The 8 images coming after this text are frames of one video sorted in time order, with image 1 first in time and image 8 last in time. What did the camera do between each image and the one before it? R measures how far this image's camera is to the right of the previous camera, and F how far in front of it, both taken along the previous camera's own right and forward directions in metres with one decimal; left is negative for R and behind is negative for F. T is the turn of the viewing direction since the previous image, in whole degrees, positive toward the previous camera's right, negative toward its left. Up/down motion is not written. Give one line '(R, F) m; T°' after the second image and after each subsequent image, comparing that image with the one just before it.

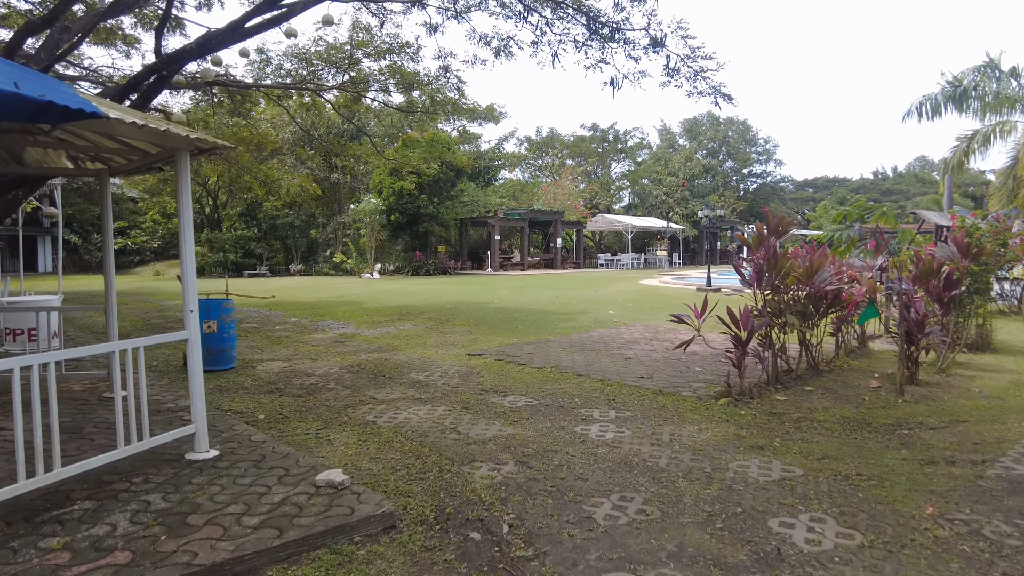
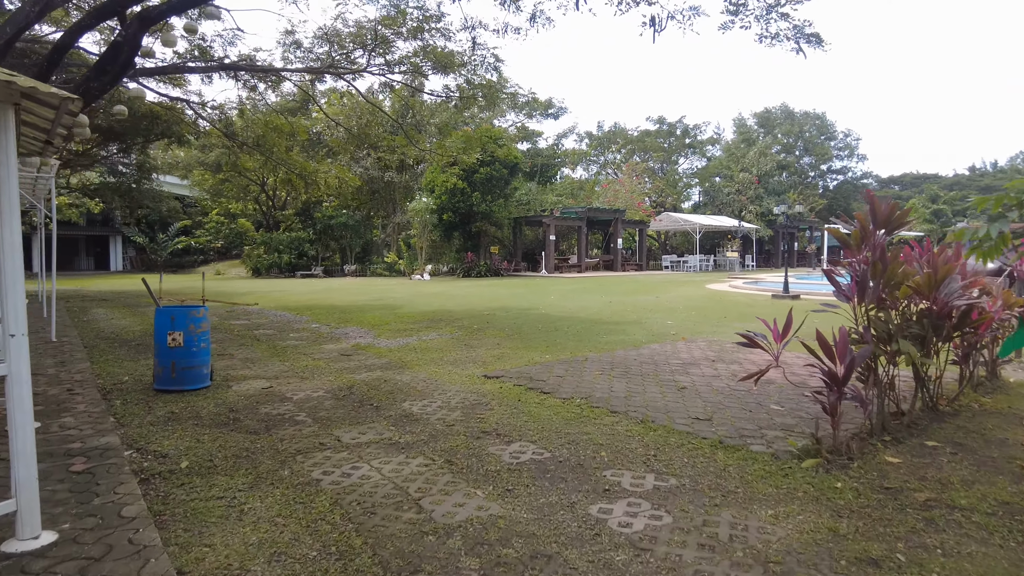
(+0.3, +1.2) m; -6°
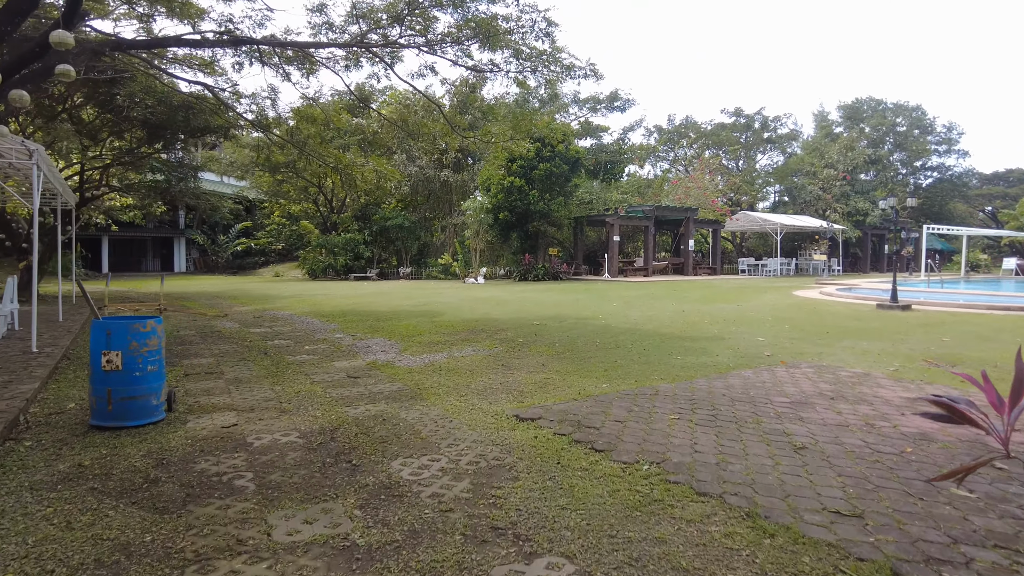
(+0.1, +1.4) m; -6°
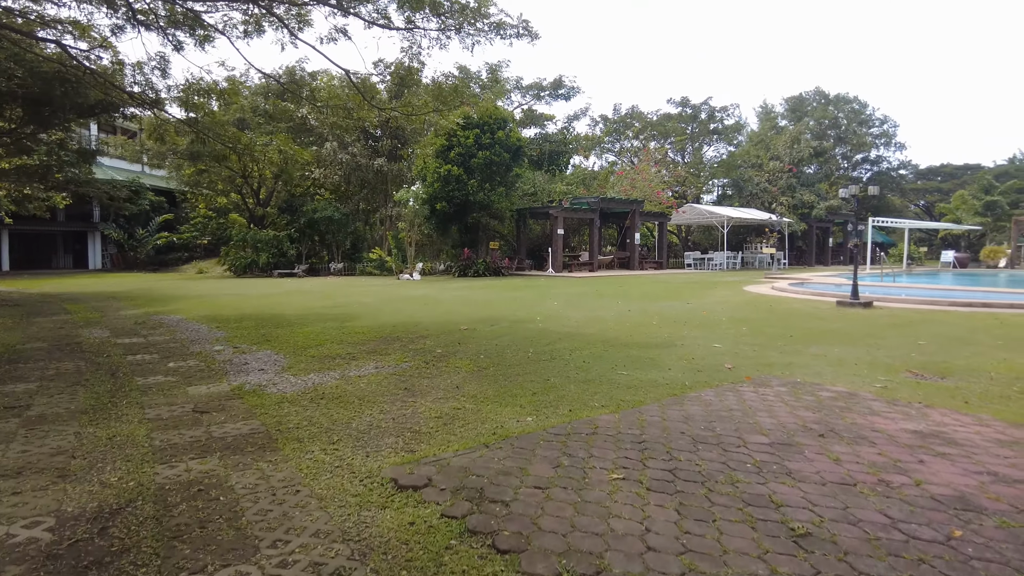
(+0.3, +1.2) m; +4°
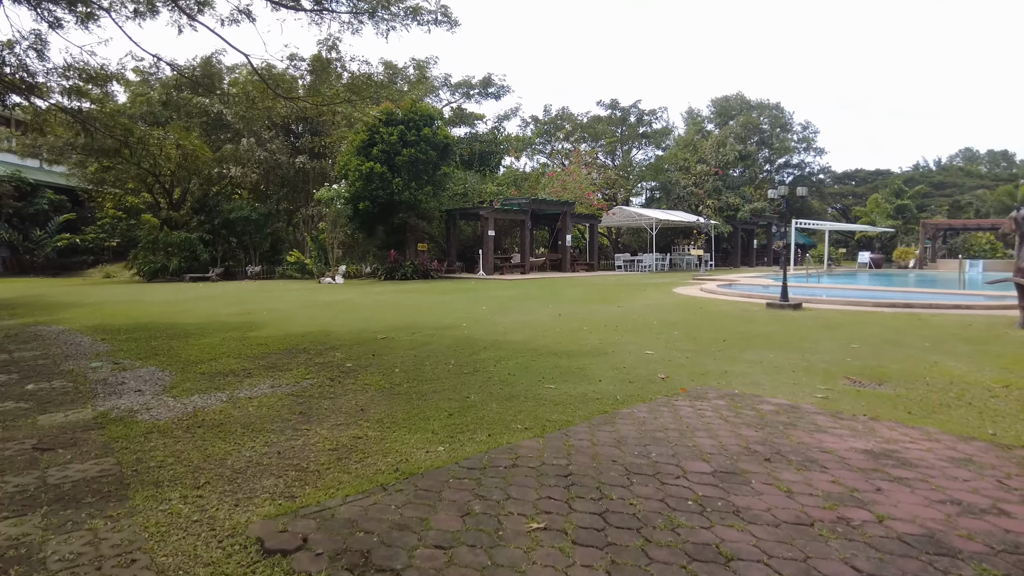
(+0.1, +0.5) m; +6°
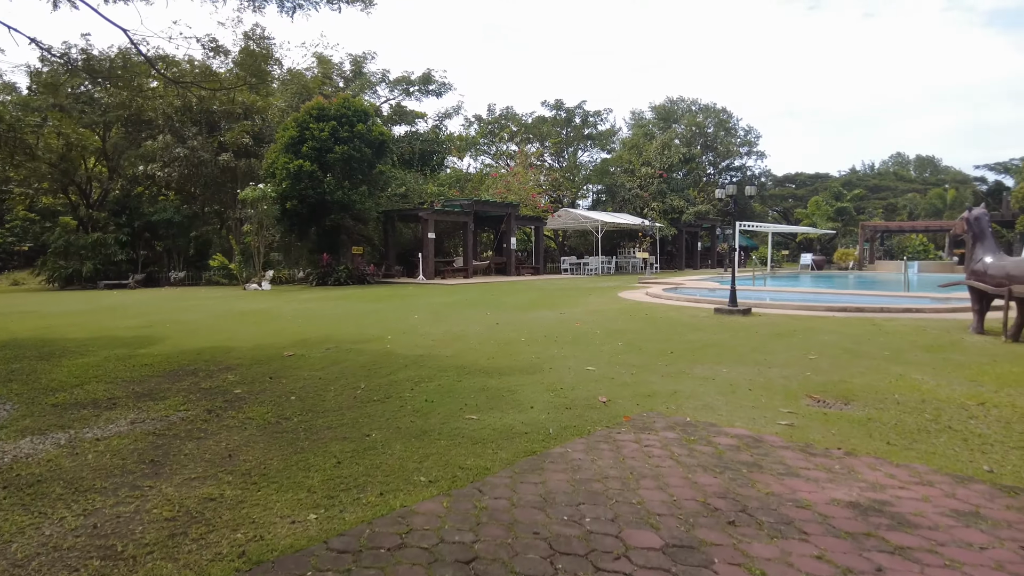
(+0.2, +0.7) m; +4°
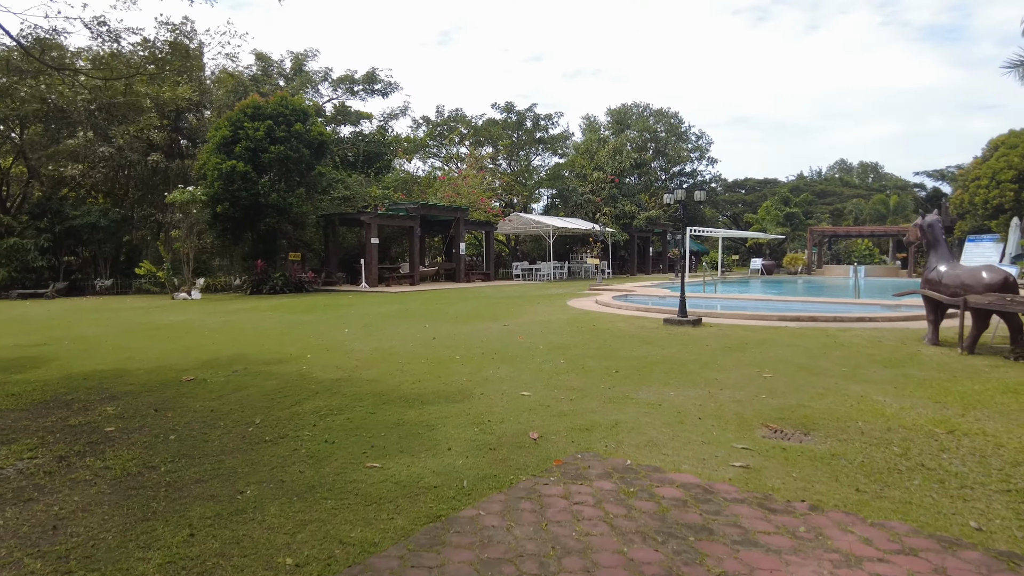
(+0.2, +0.6) m; +4°
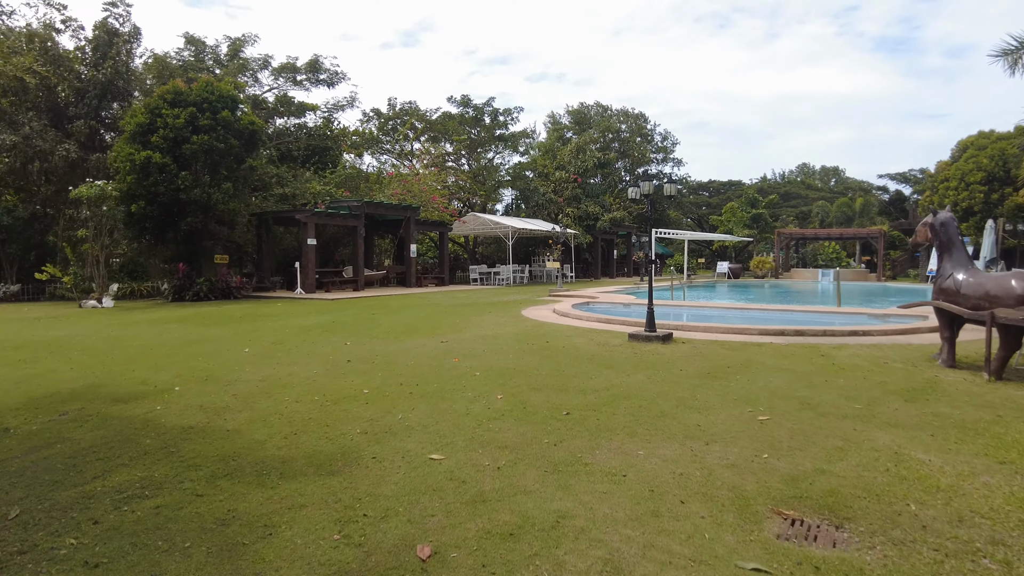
(+0.3, +1.3) m; +3°
